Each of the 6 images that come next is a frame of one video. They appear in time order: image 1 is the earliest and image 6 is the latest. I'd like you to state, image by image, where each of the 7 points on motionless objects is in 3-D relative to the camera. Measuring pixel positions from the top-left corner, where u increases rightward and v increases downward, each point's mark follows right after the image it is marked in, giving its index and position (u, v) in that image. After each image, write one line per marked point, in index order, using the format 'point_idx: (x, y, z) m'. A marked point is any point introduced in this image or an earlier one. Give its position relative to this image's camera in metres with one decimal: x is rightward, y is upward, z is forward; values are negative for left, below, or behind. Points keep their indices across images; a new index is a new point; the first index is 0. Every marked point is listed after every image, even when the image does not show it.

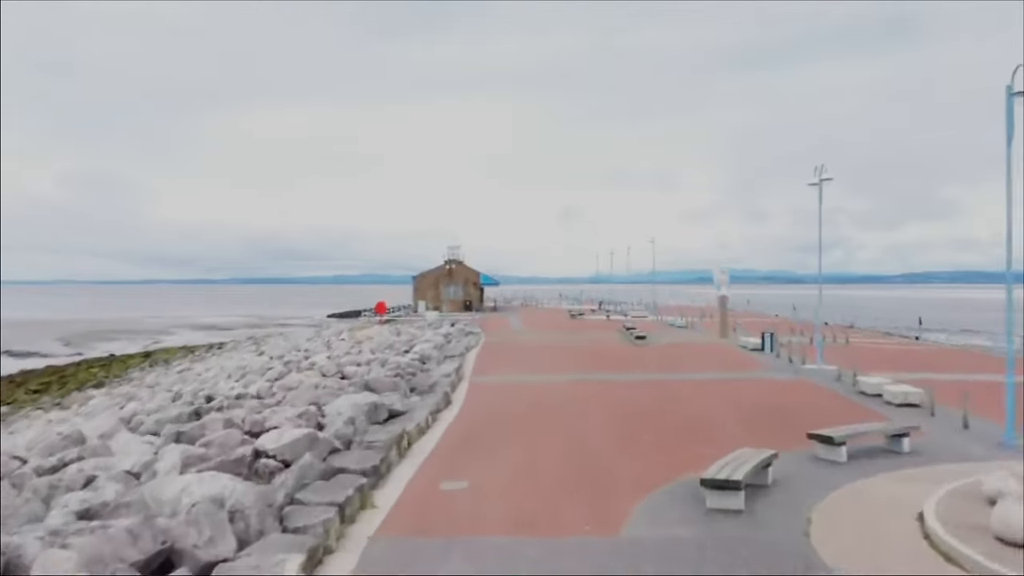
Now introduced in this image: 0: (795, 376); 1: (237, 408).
0: (+6.5, -2.2, +17.8) m
1: (-4.3, -1.9, +11.9) m
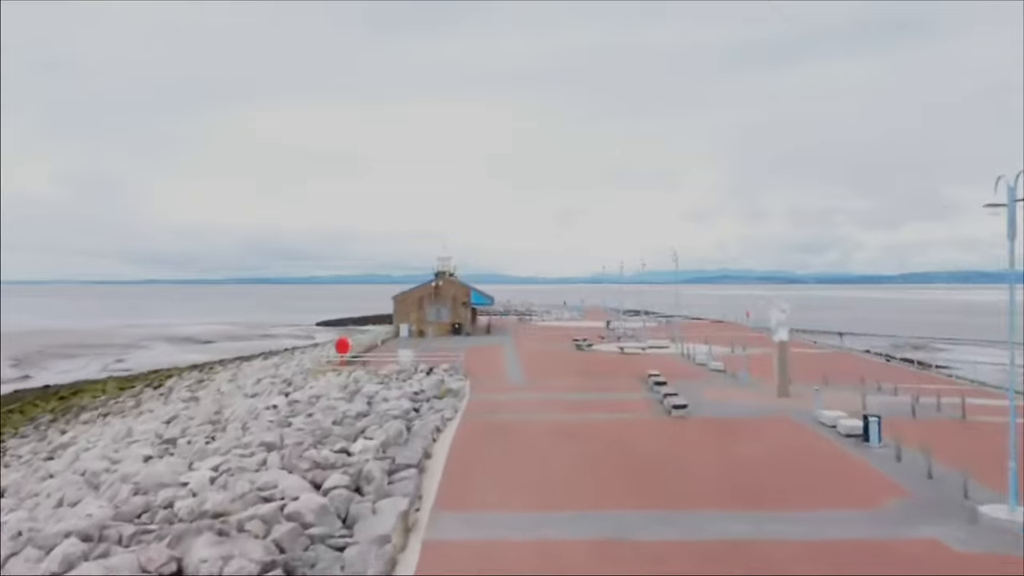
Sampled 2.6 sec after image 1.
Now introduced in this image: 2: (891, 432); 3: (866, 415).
0: (+6.3, -3.5, +10.6) m
1: (-4.5, -3.2, +4.6) m
2: (+8.4, -3.2, +17.1) m
3: (+7.6, -2.7, +16.6) m
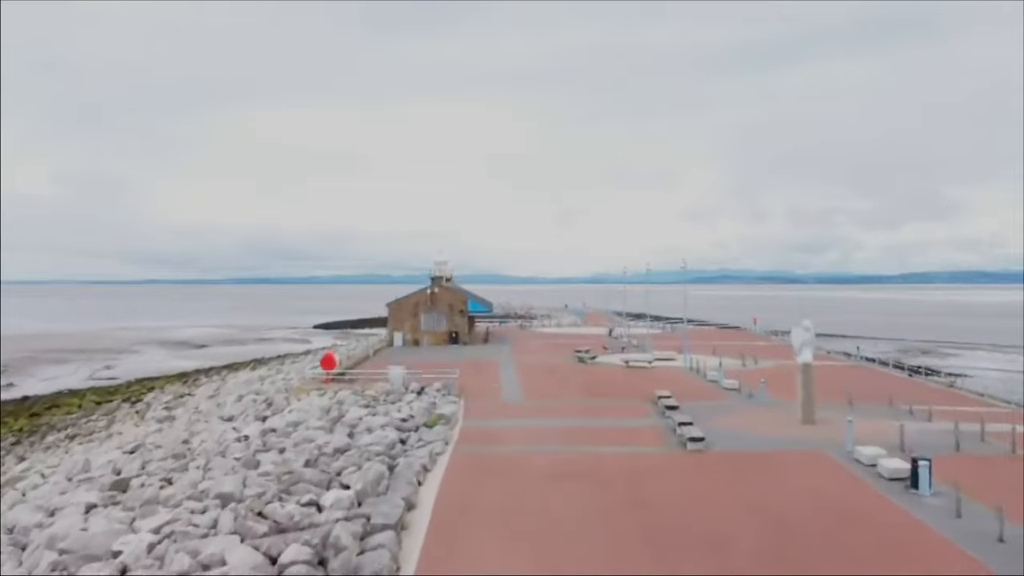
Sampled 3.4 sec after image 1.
0: (+6.3, -3.9, +8.5) m
1: (-4.5, -3.6, +2.6) m
2: (+8.3, -3.6, +15.0) m
3: (+7.5, -3.2, +14.5) m
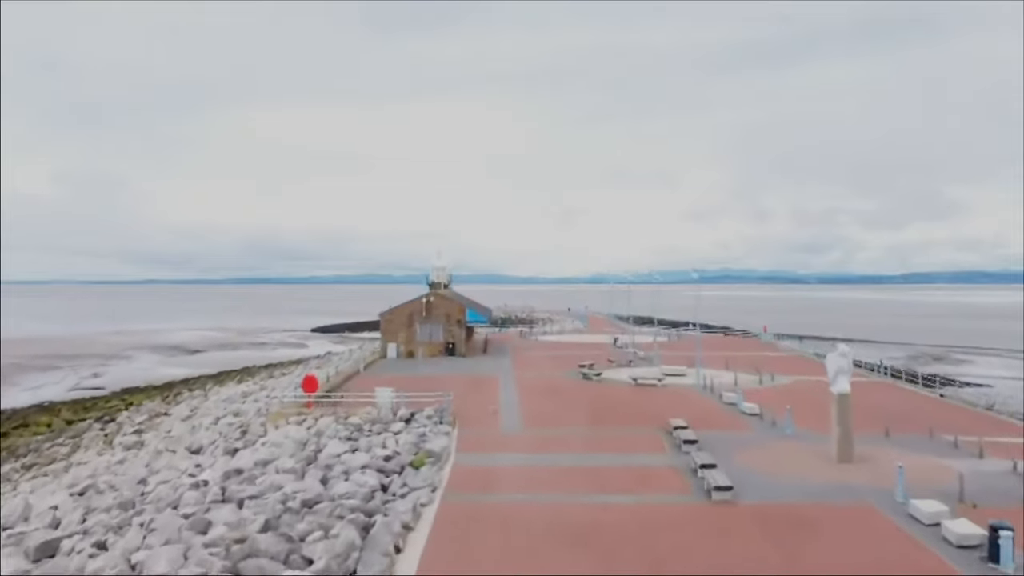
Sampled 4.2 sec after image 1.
0: (+6.2, -4.4, +6.1) m
1: (-4.6, -4.1, +0.2) m
2: (+8.3, -4.1, +12.6) m
3: (+7.5, -3.6, +12.1) m
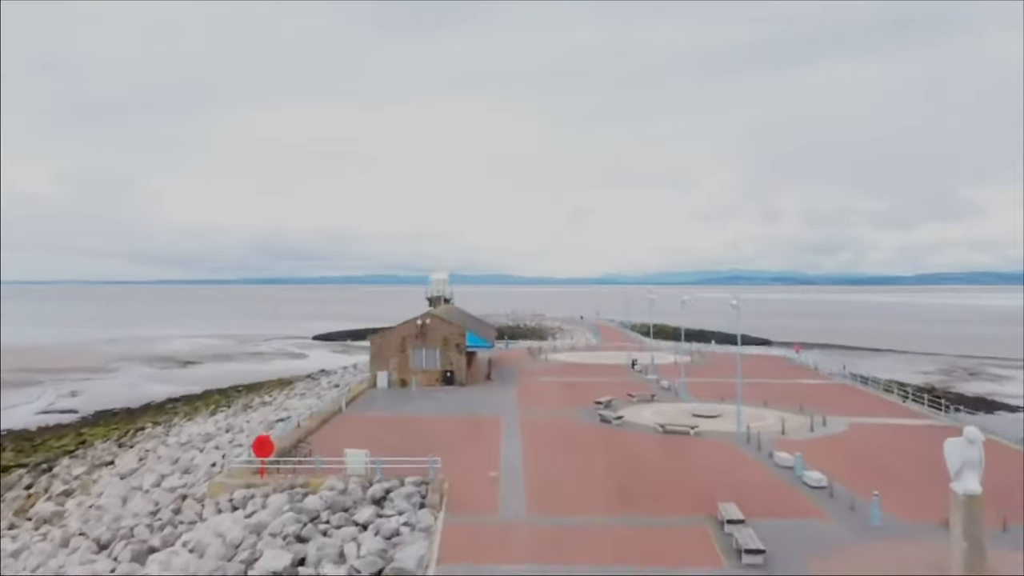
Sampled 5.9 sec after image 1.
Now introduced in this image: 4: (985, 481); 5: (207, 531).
0: (+6.1, -5.4, +1.0) m
1: (-4.8, -5.1, -4.8) m
2: (+8.2, -5.1, +7.5) m
3: (+7.4, -4.7, +7.0) m
4: (+11.9, -4.8, +19.8) m
5: (-6.4, -5.1, +16.3) m
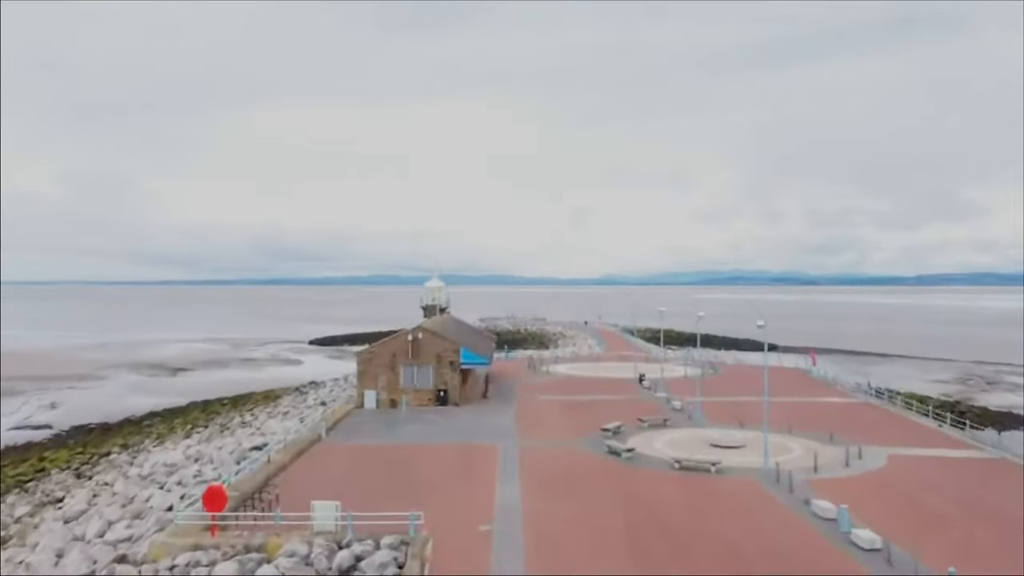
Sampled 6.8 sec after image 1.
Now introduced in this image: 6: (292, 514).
0: (+6.0, -6.0, -2.1) m
1: (-4.9, -5.6, -7.9) m
2: (+8.1, -5.7, +4.4) m
3: (+7.3, -5.2, +3.9) m
4: (+11.9, -5.4, +16.7) m
5: (-6.5, -5.6, +13.2) m
6: (-5.0, -5.2, +17.7) m
